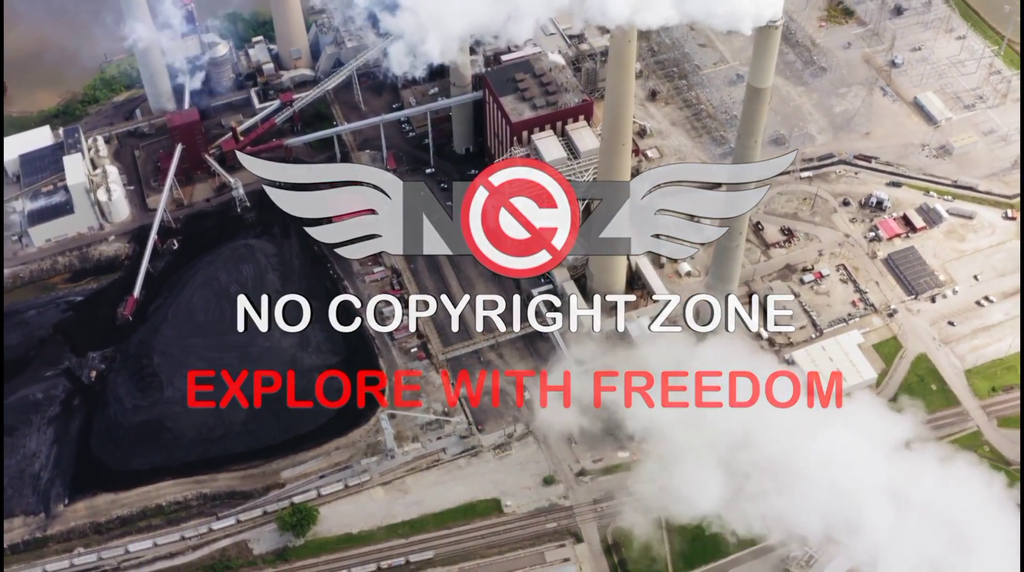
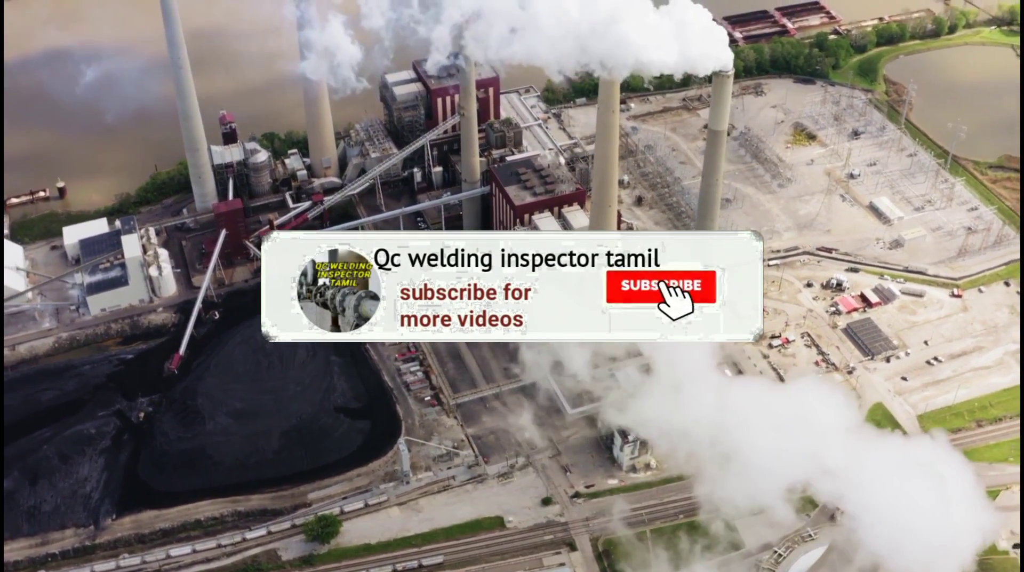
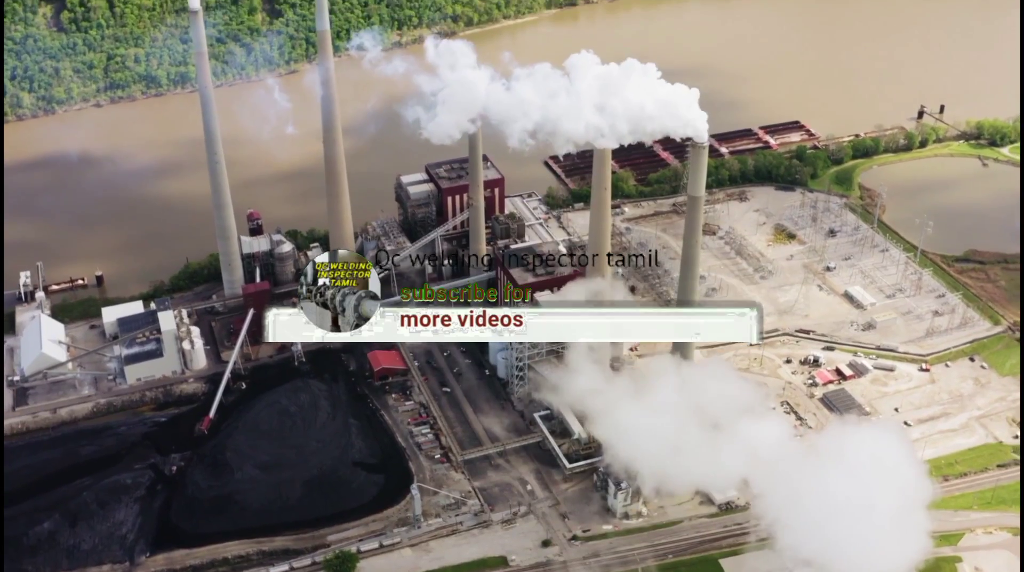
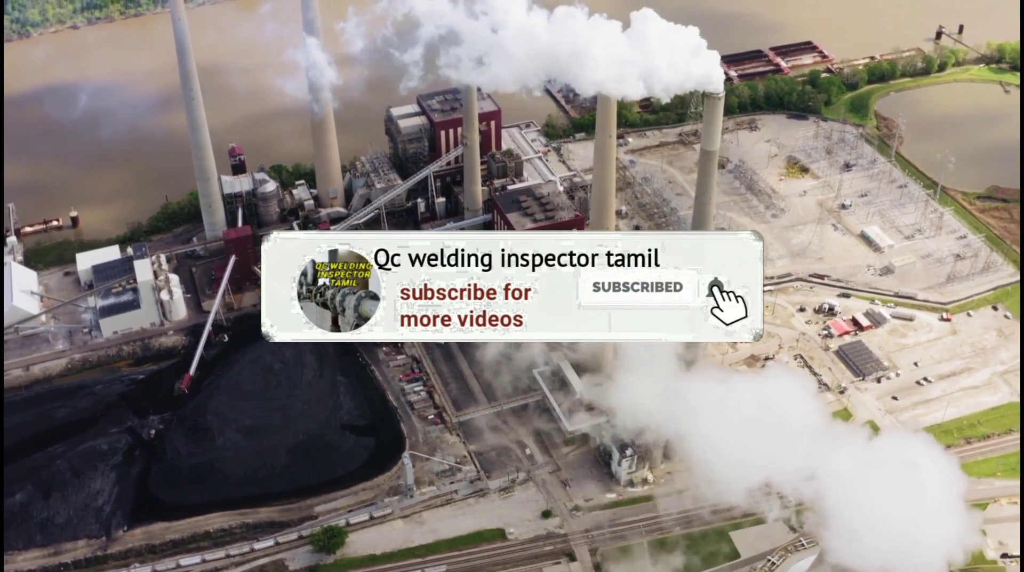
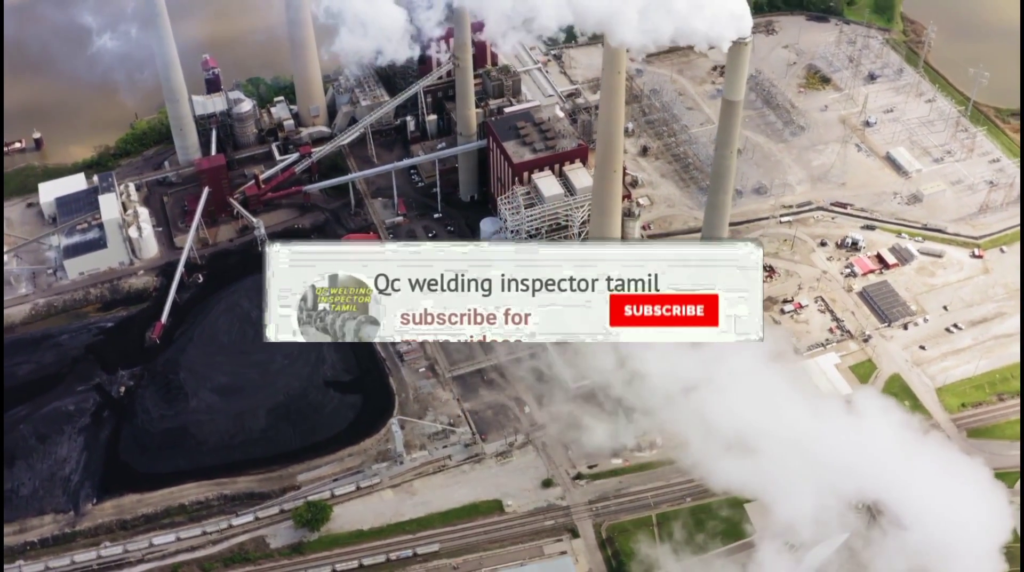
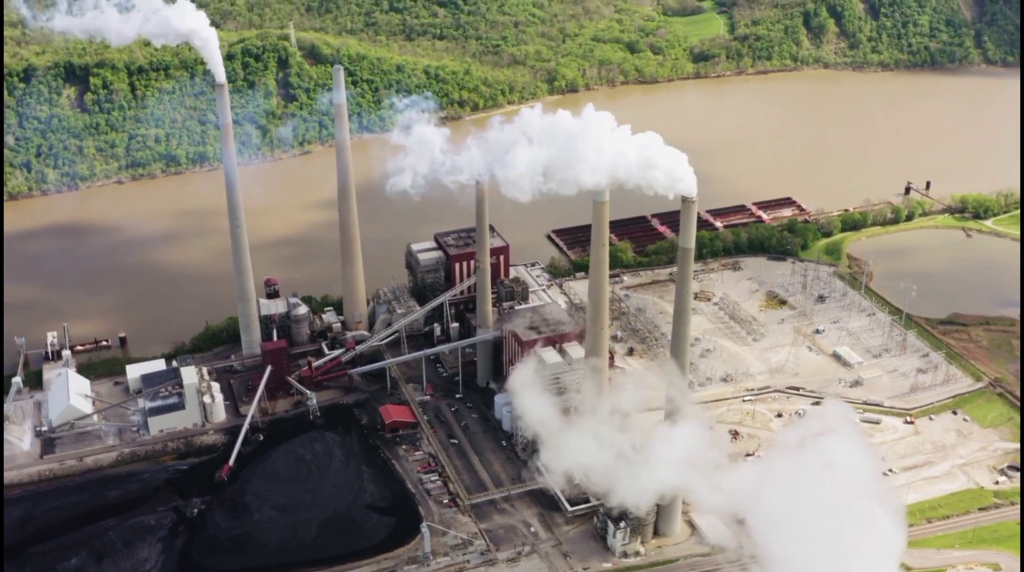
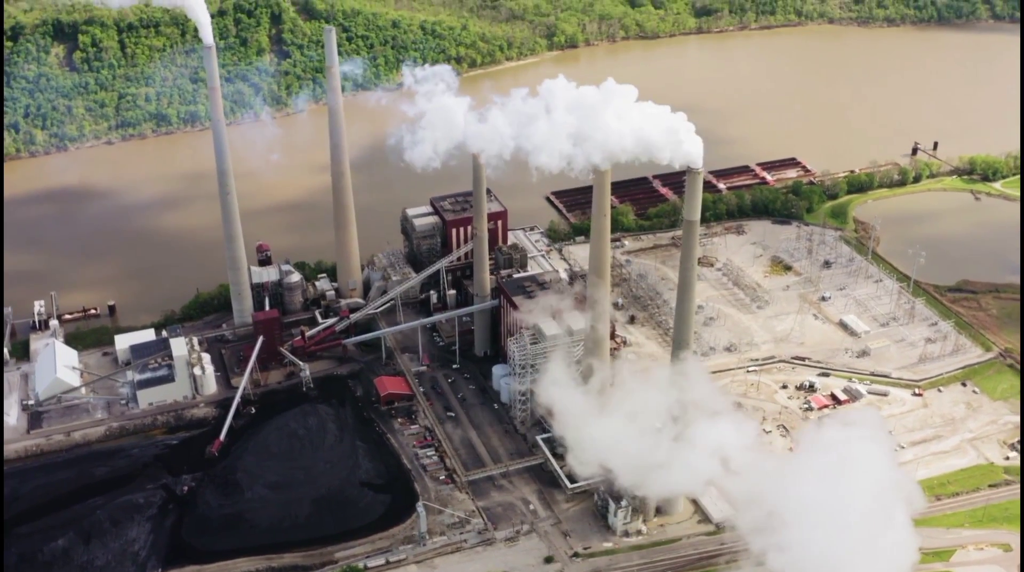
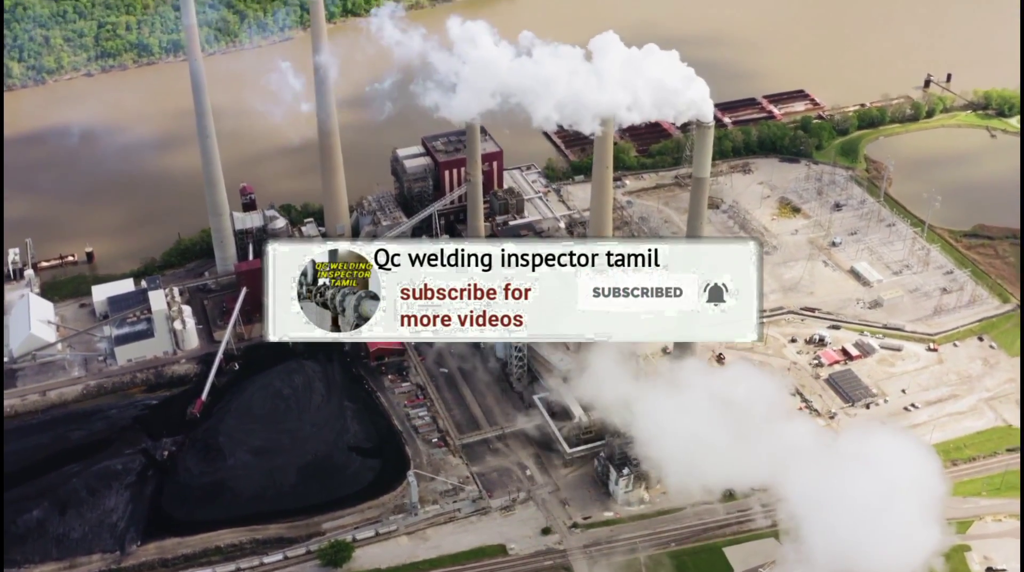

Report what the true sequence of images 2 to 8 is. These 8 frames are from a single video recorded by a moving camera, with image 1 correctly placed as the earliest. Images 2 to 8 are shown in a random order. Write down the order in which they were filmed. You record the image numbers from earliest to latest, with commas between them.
5, 2, 4, 8, 3, 7, 6
